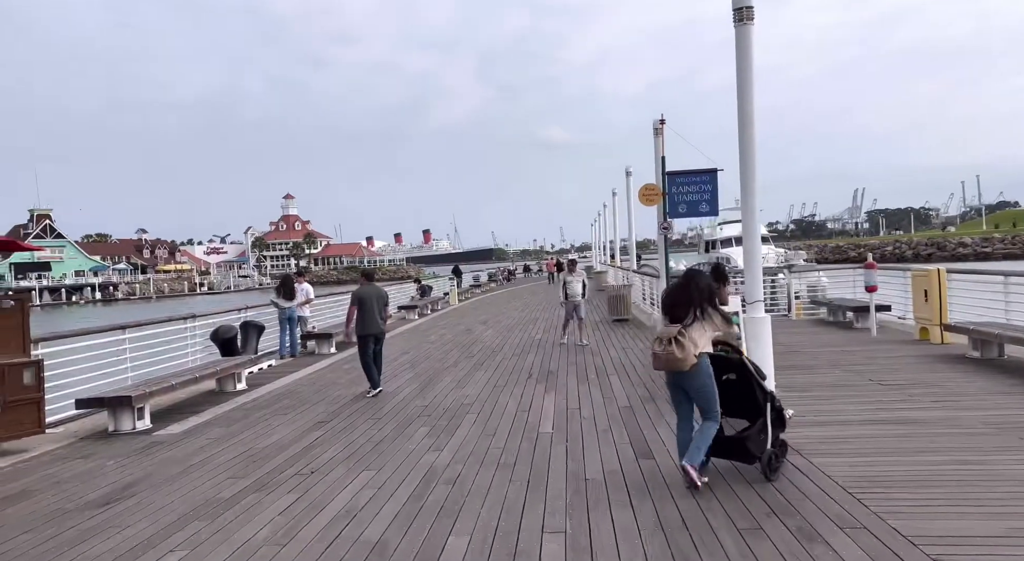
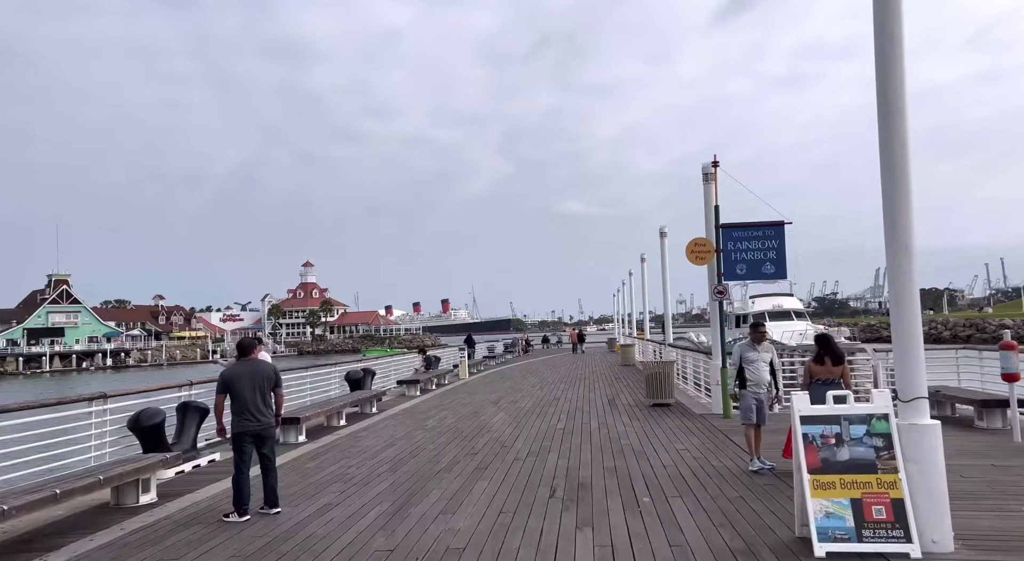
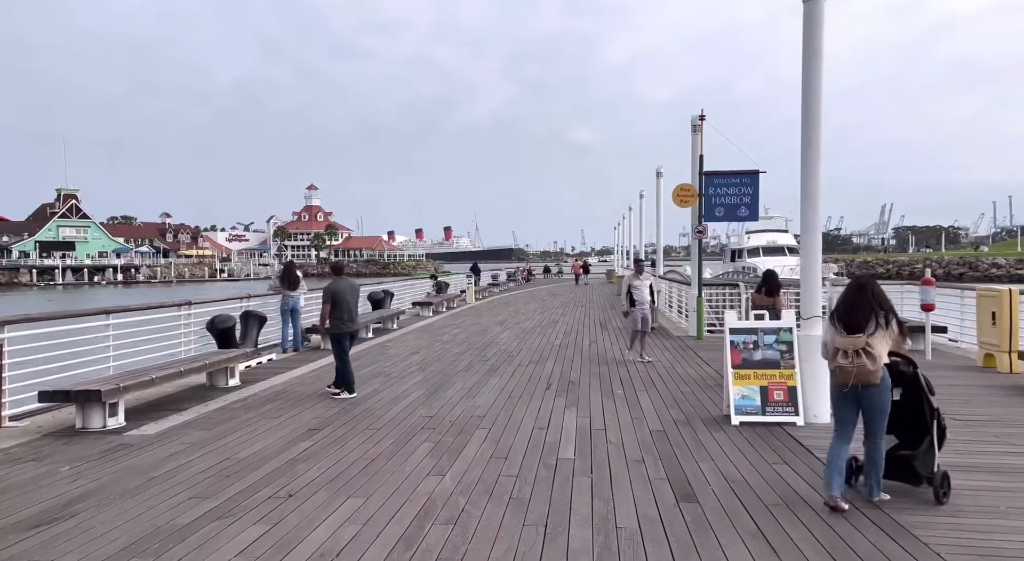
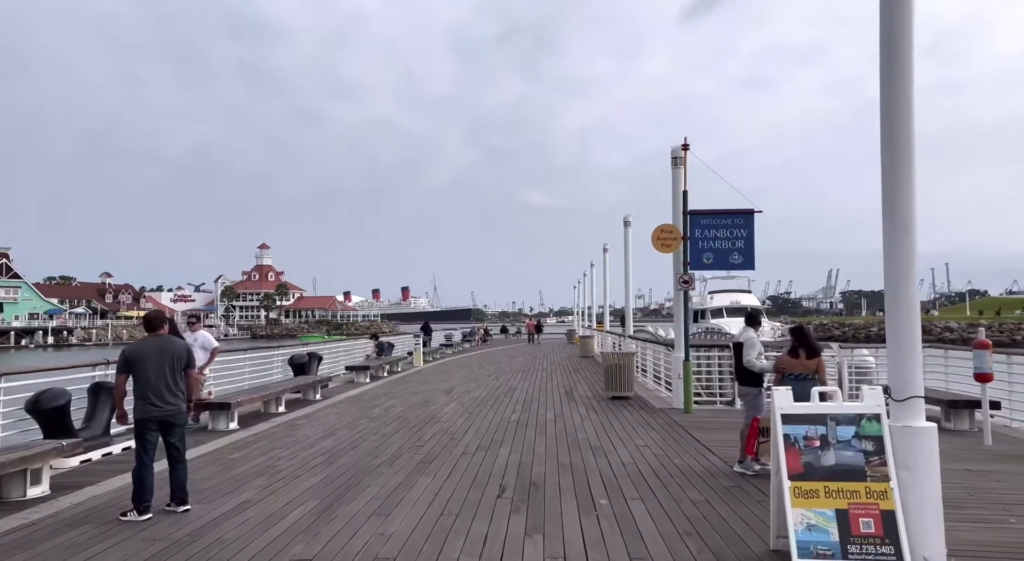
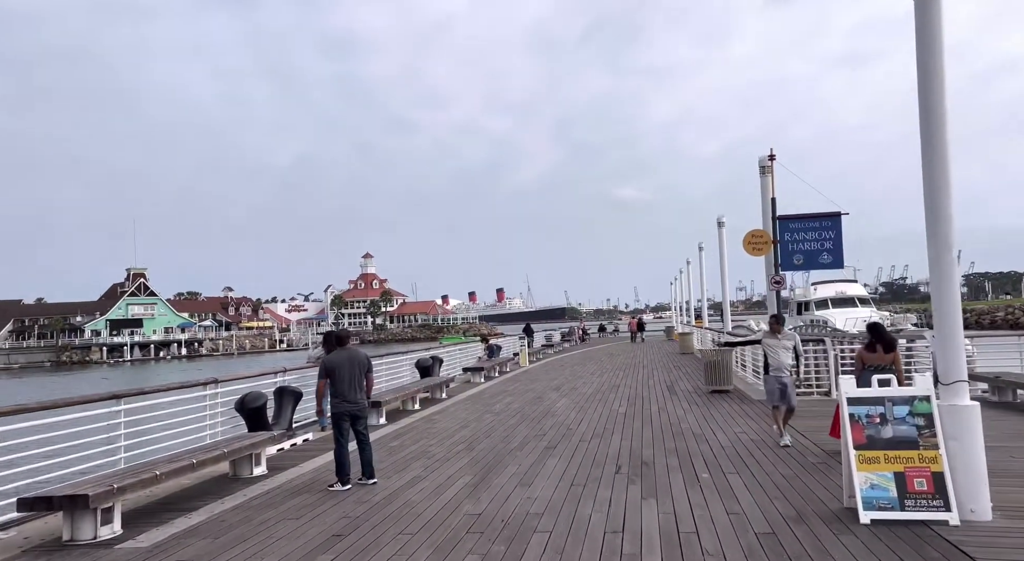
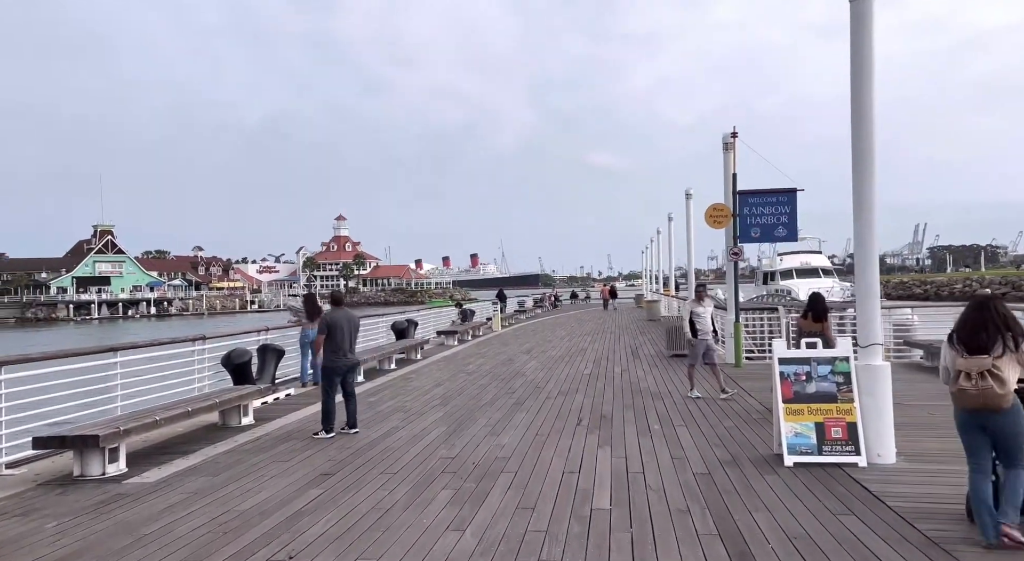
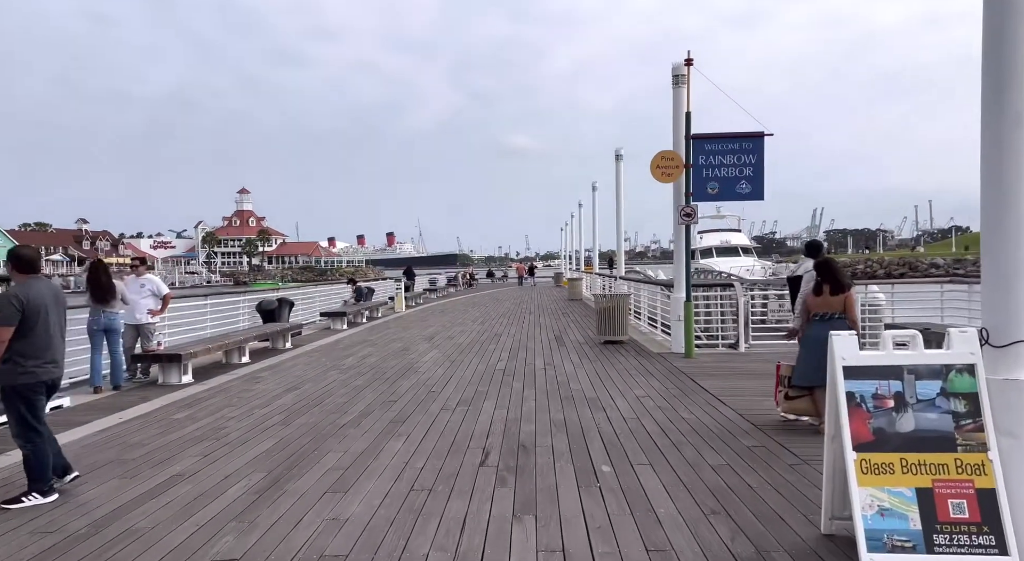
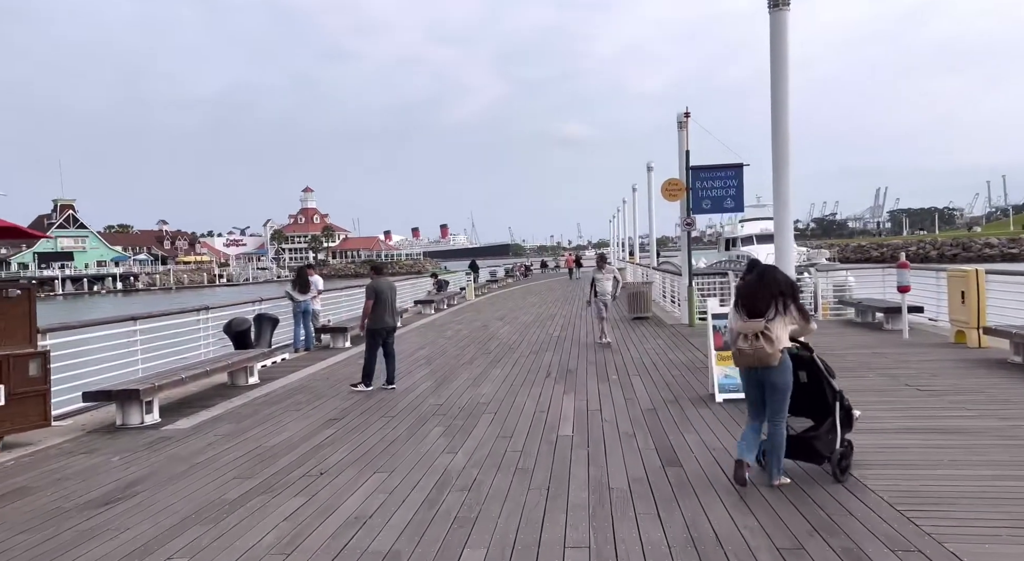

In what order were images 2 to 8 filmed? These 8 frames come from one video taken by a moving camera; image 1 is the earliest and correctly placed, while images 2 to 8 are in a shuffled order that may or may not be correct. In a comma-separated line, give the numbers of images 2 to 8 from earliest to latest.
8, 3, 6, 5, 2, 4, 7
